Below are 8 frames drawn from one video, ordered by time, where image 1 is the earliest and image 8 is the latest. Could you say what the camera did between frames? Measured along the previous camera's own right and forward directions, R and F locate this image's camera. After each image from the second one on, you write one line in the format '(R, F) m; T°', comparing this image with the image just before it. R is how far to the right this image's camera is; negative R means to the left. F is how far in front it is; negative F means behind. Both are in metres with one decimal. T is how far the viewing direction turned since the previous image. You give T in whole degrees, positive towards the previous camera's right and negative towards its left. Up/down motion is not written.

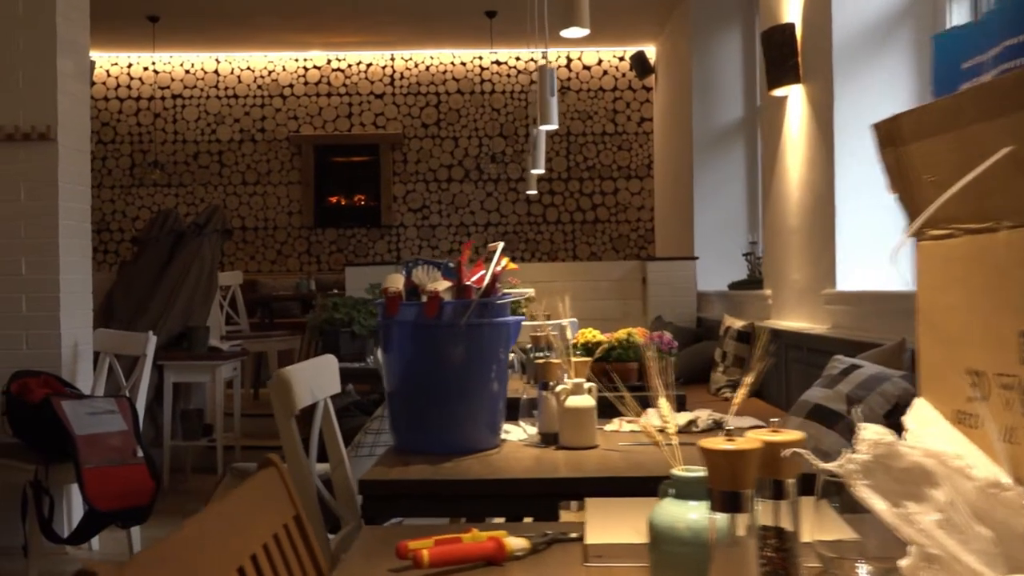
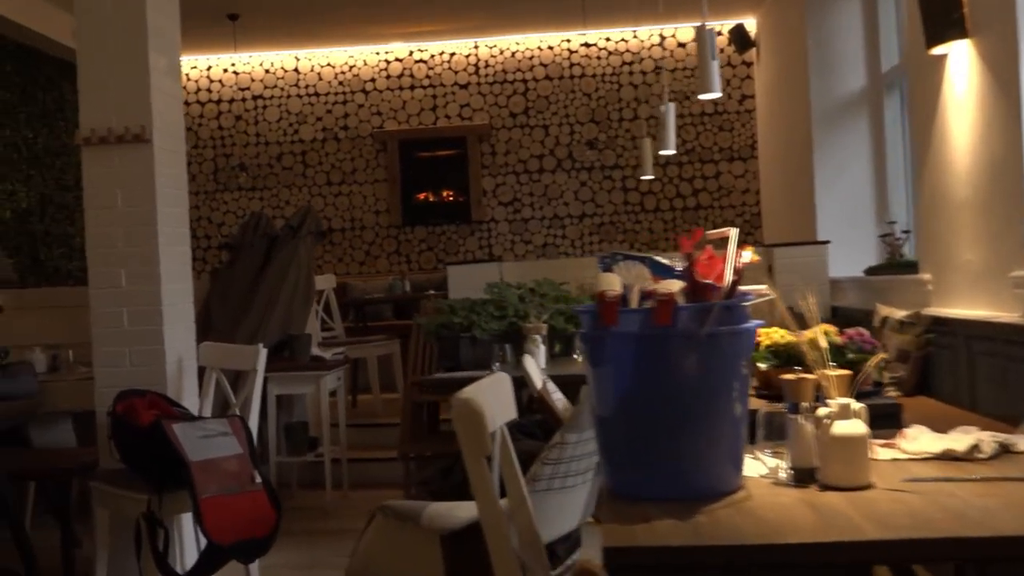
(-0.3, +0.4) m; -4°
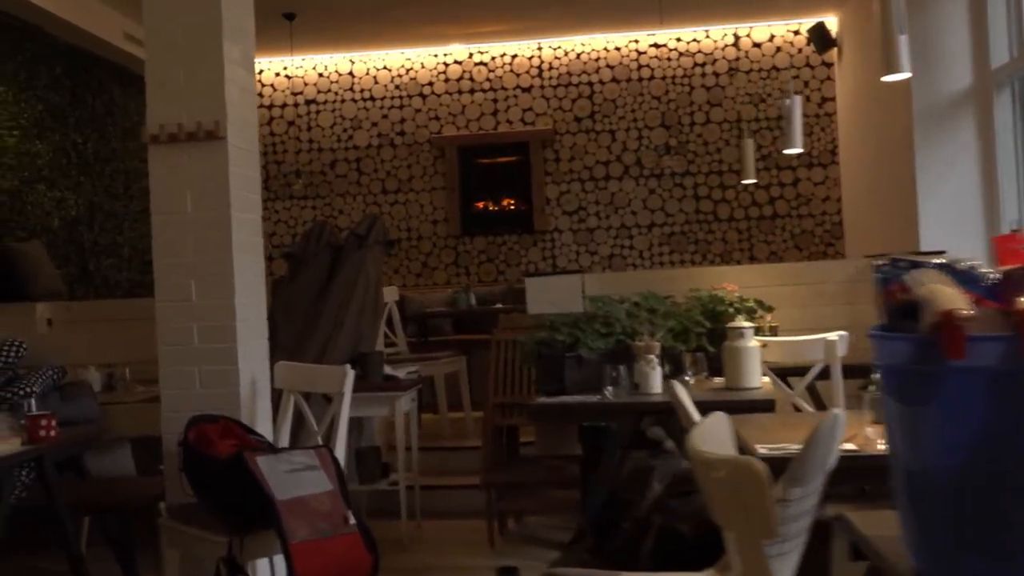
(-0.3, +0.4) m; -2°
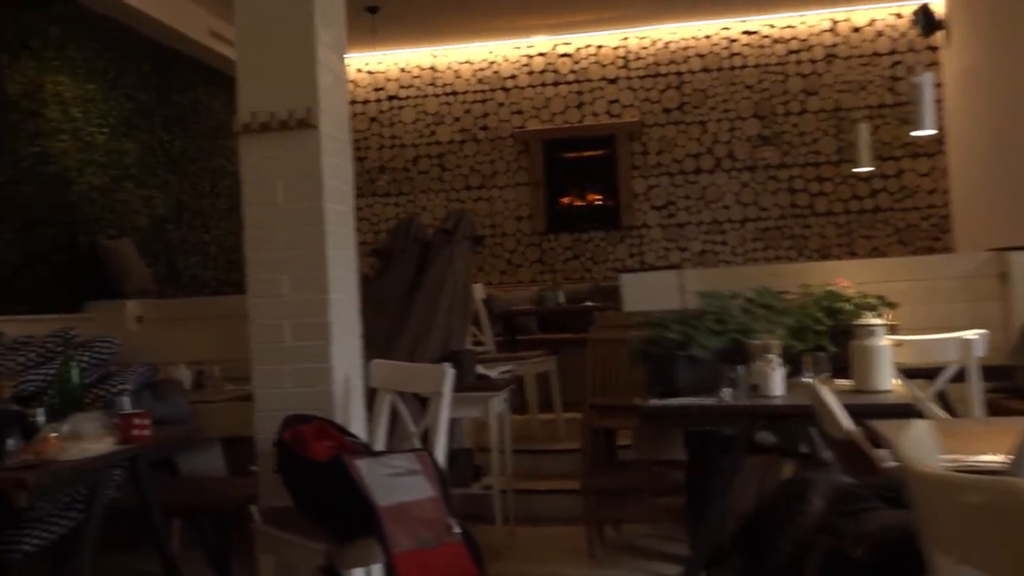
(-0.1, +0.2) m; -4°
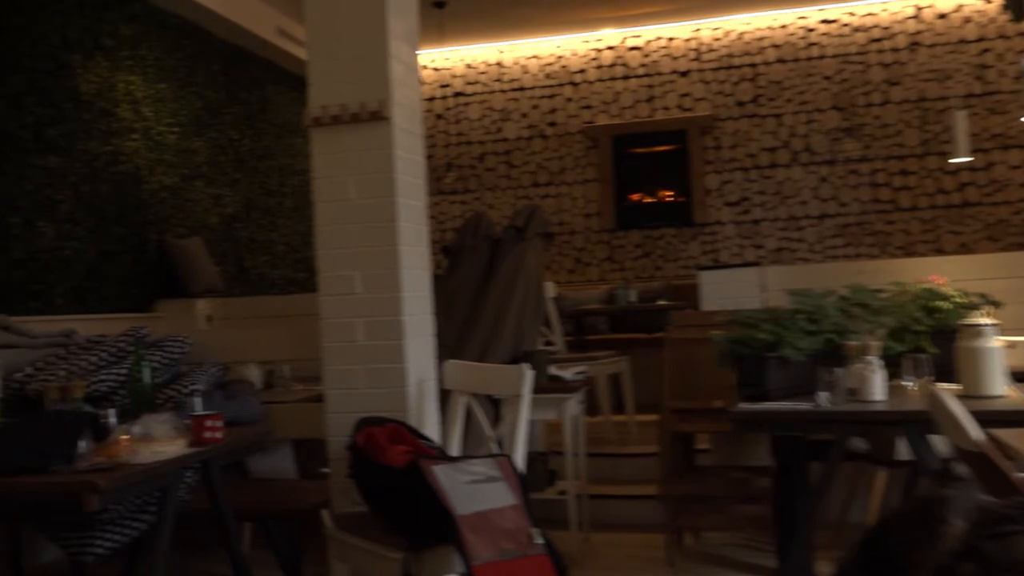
(-0.1, +0.1) m; -4°
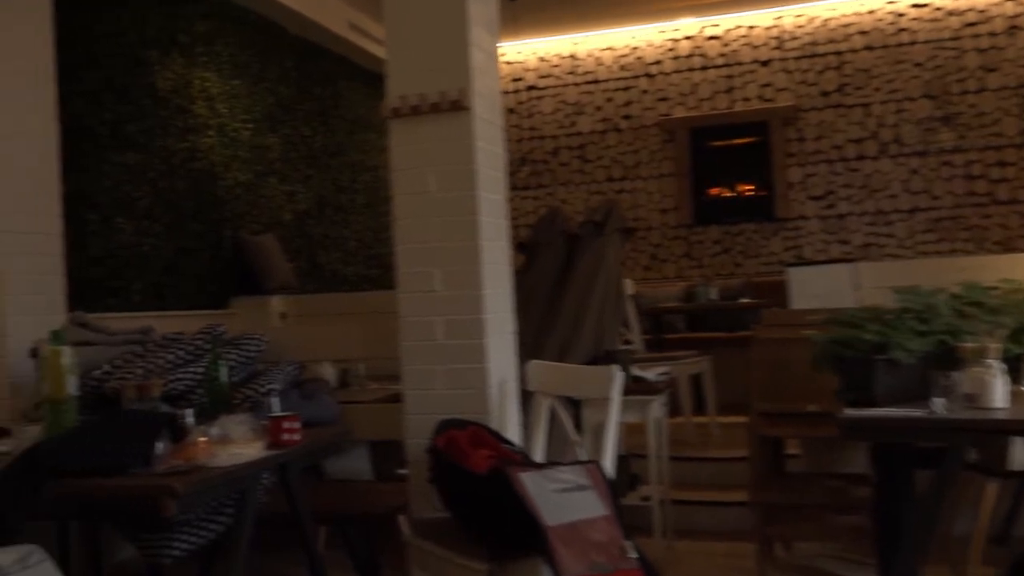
(-0.1, +0.1) m; -4°
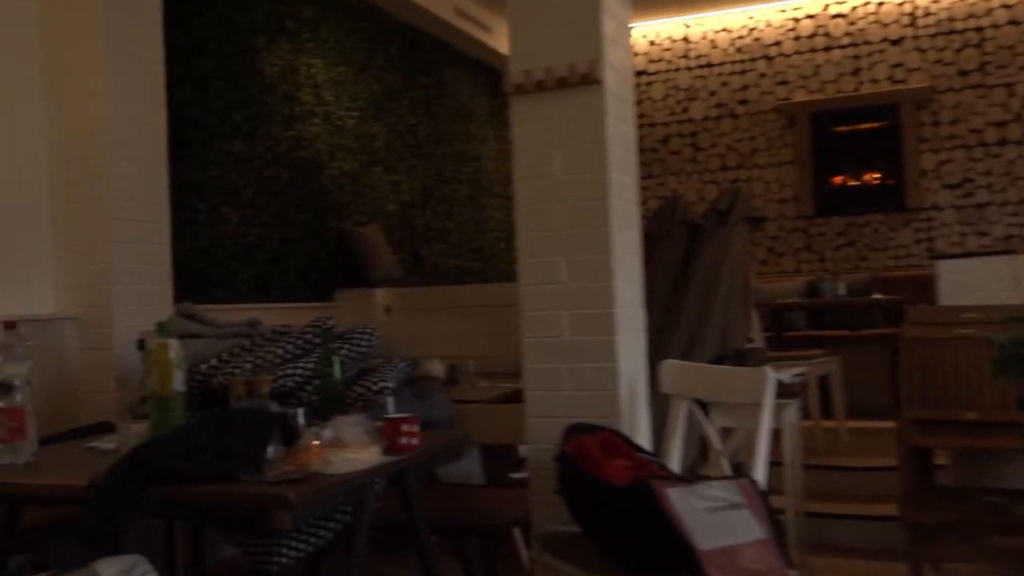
(-0.1, +0.2) m; -6°
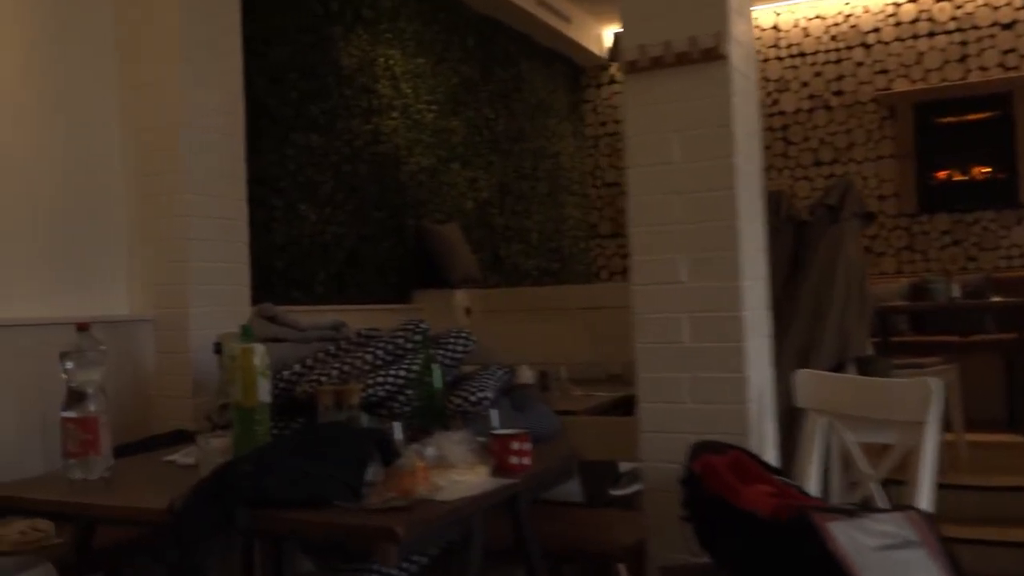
(-0.1, +0.3) m; -4°
